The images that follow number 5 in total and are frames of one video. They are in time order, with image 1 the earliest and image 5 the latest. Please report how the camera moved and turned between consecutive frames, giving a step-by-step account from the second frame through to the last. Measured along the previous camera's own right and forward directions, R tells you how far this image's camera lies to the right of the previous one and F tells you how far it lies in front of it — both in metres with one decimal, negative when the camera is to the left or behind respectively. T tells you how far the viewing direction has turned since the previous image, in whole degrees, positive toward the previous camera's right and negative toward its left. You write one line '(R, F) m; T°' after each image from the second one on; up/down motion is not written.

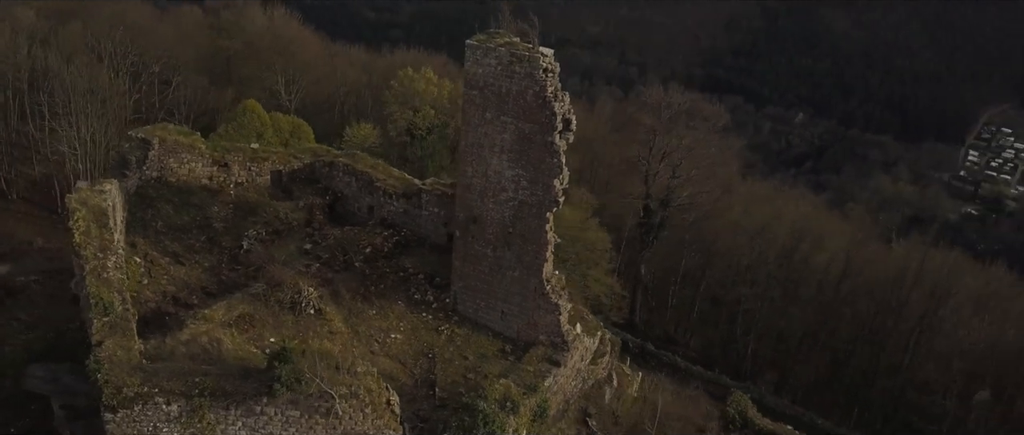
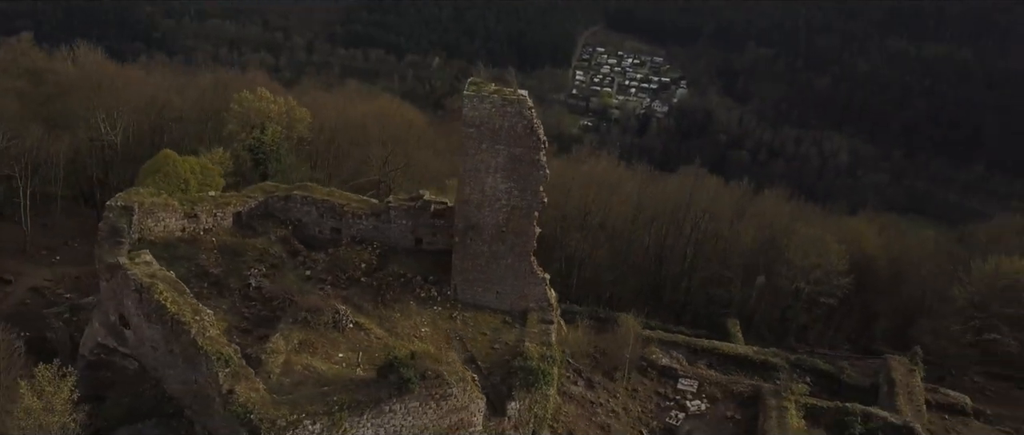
(-5.4, -2.1) m; +23°
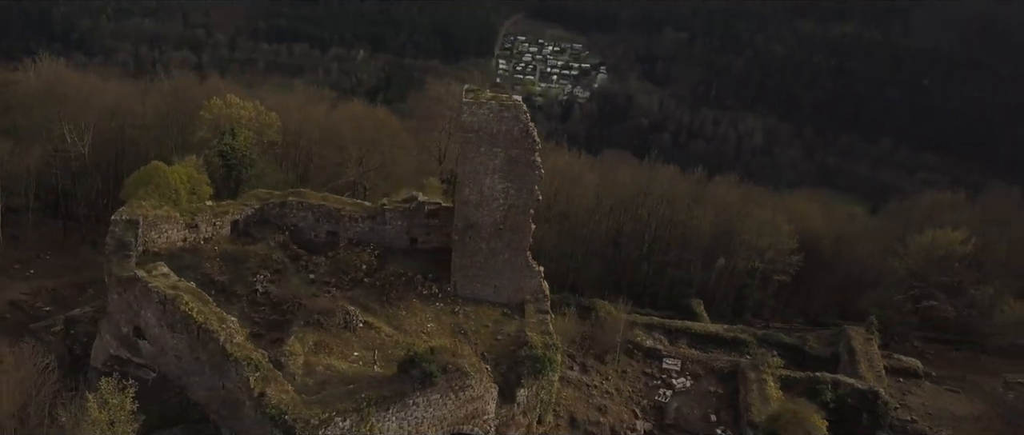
(-1.3, -0.8) m; +5°
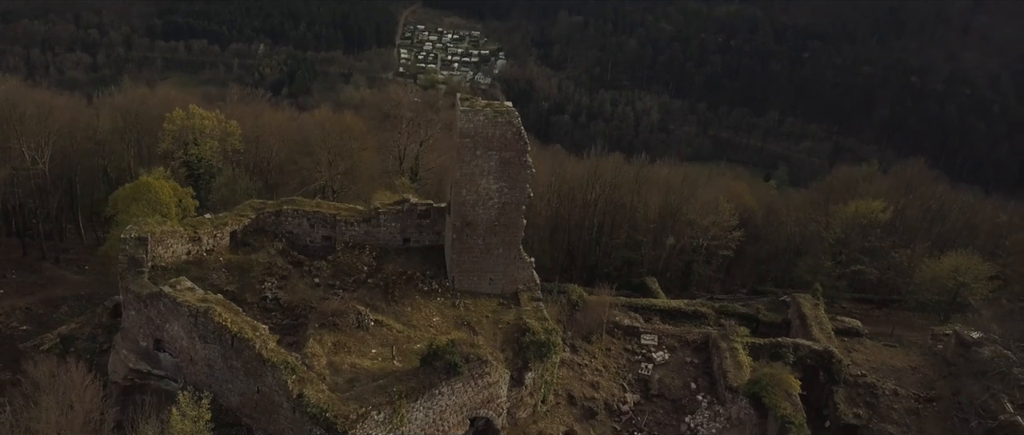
(-1.7, -1.0) m; +6°
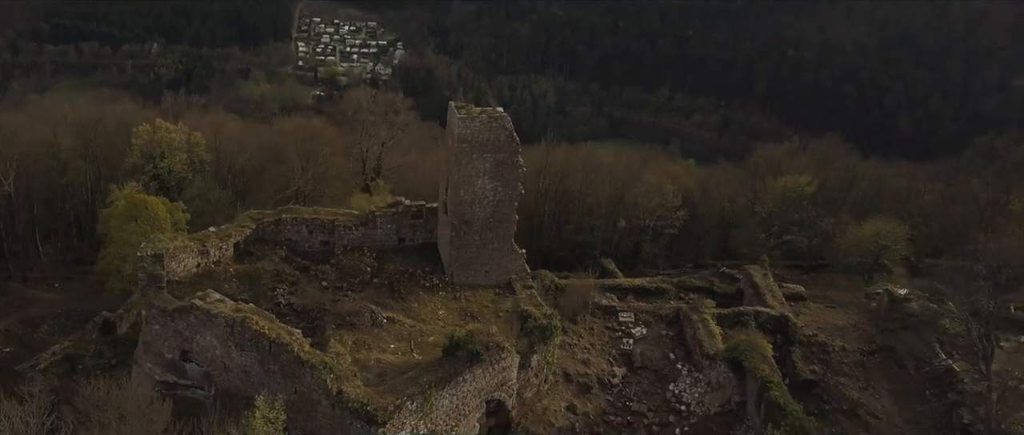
(-1.9, -1.1) m; +7°
